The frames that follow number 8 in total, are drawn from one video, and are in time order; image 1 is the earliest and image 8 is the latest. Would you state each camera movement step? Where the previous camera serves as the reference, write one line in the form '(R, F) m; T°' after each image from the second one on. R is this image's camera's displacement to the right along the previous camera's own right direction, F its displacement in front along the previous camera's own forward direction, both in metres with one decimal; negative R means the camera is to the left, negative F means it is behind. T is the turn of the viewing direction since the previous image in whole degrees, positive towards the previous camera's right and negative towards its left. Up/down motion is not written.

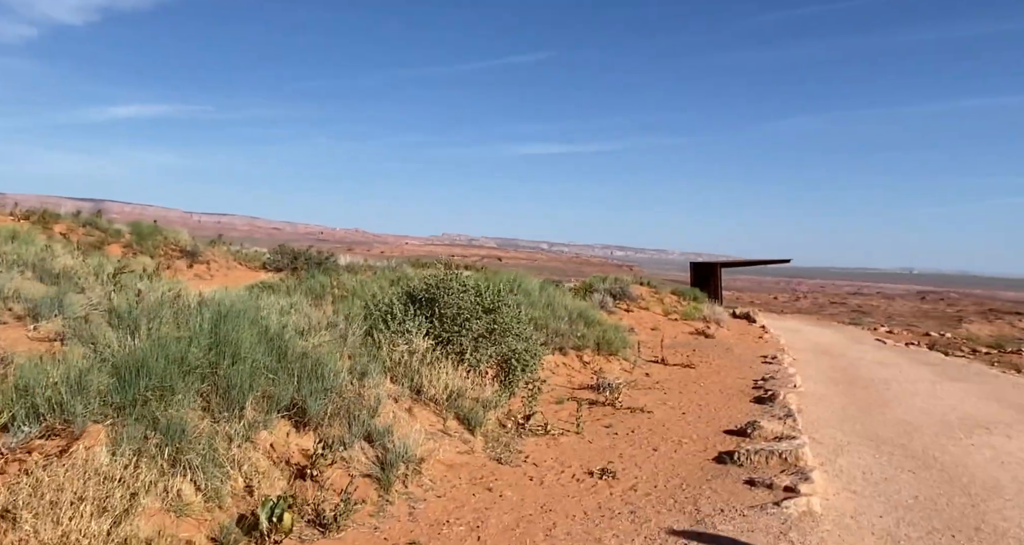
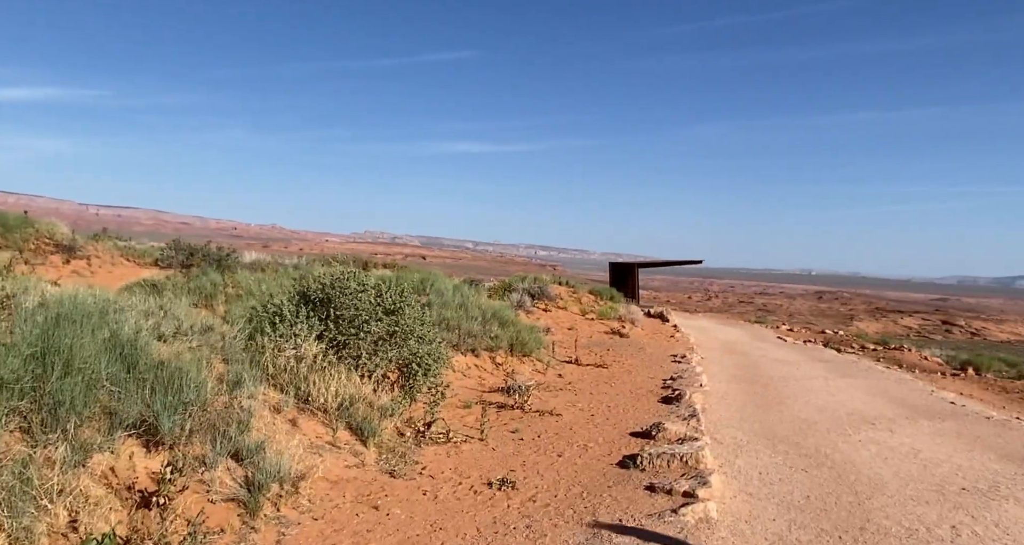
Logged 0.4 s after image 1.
(+0.2, +0.3) m; +6°
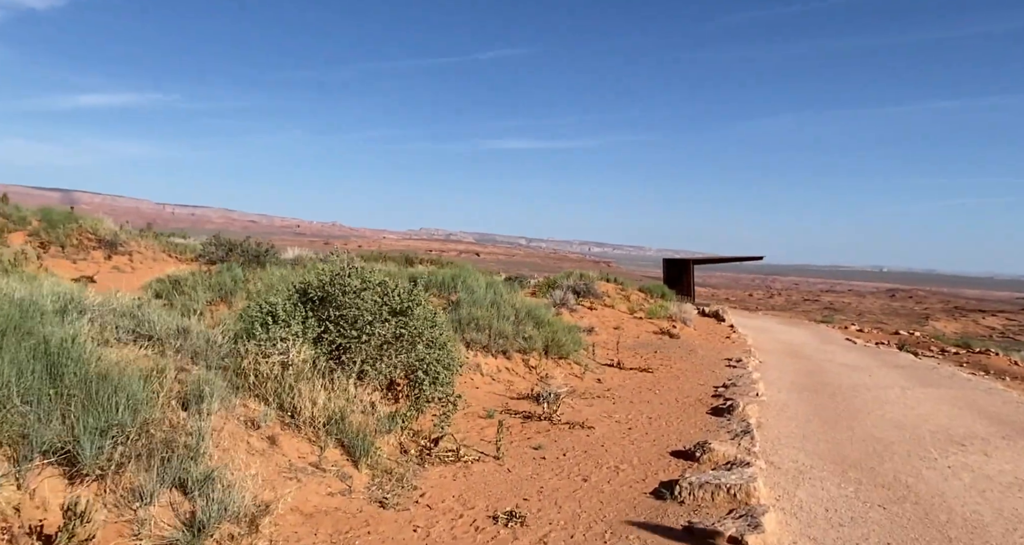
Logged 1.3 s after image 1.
(+0.3, +0.8) m; -4°
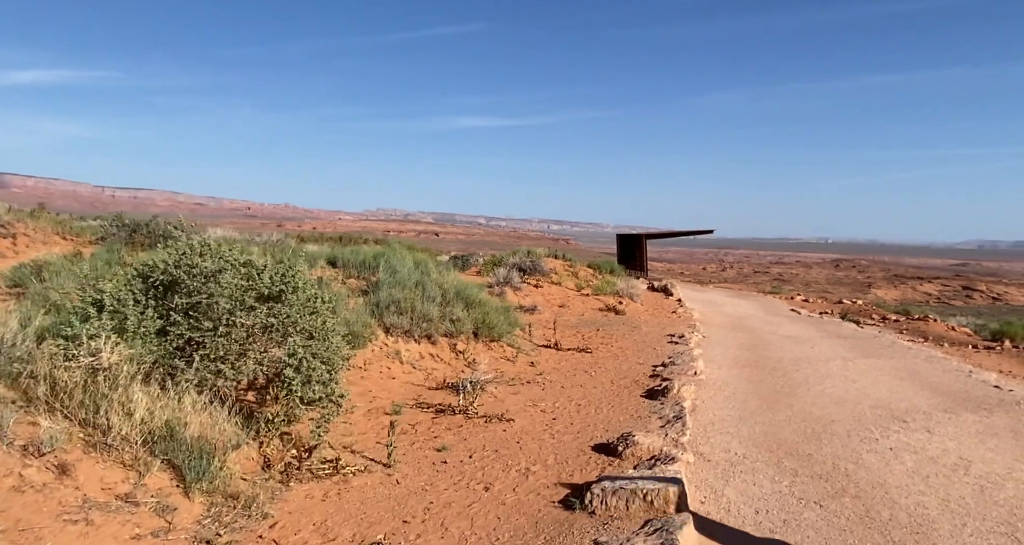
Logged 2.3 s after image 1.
(+0.5, +0.8) m; +3°
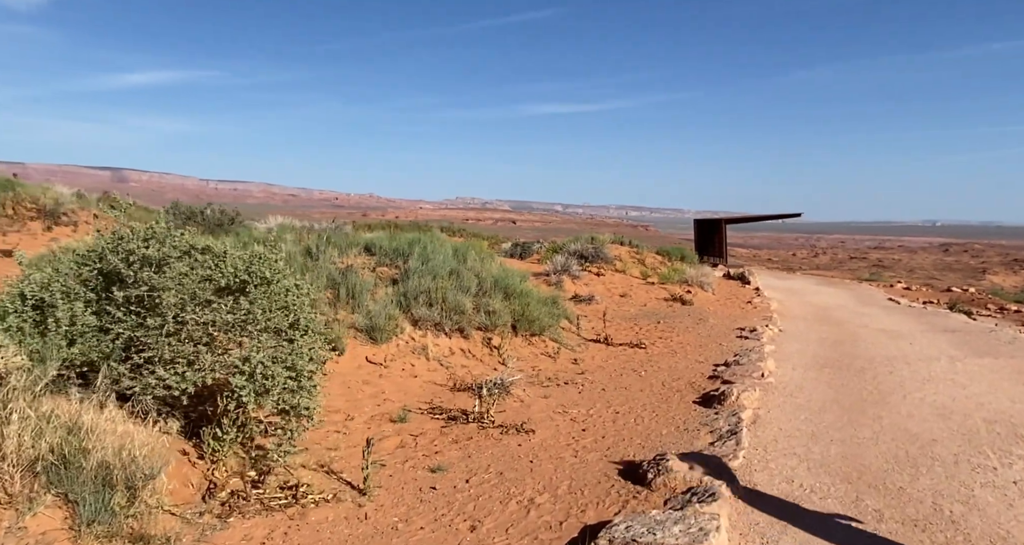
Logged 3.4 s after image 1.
(+0.4, +1.0) m; -6°
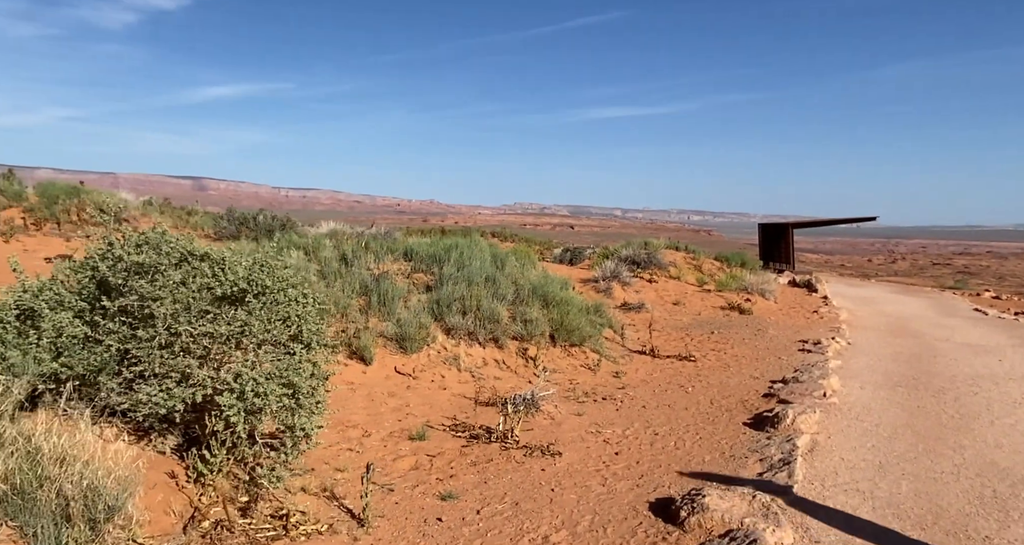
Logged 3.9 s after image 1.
(+0.2, +0.4) m; -5°
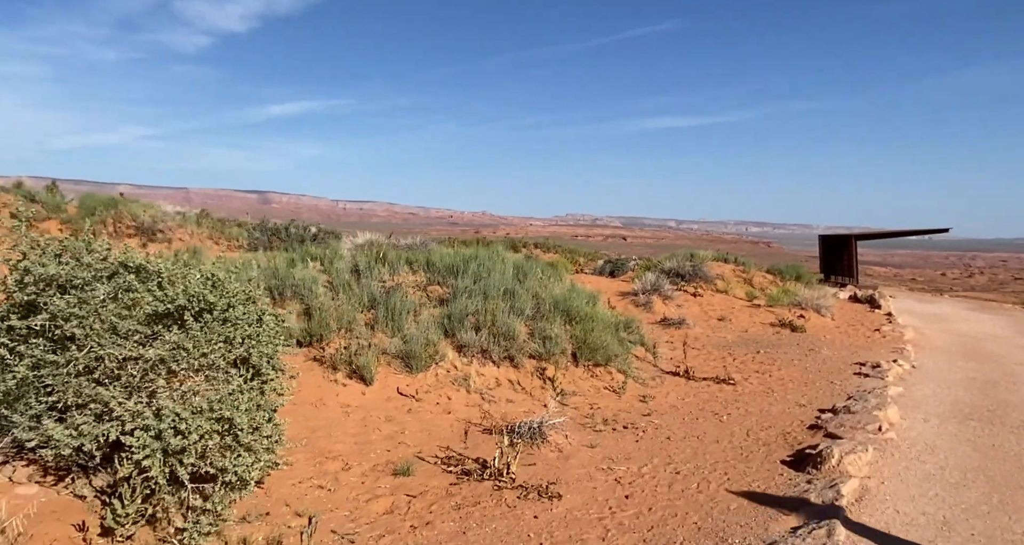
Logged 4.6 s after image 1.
(+0.4, +0.6) m; -4°
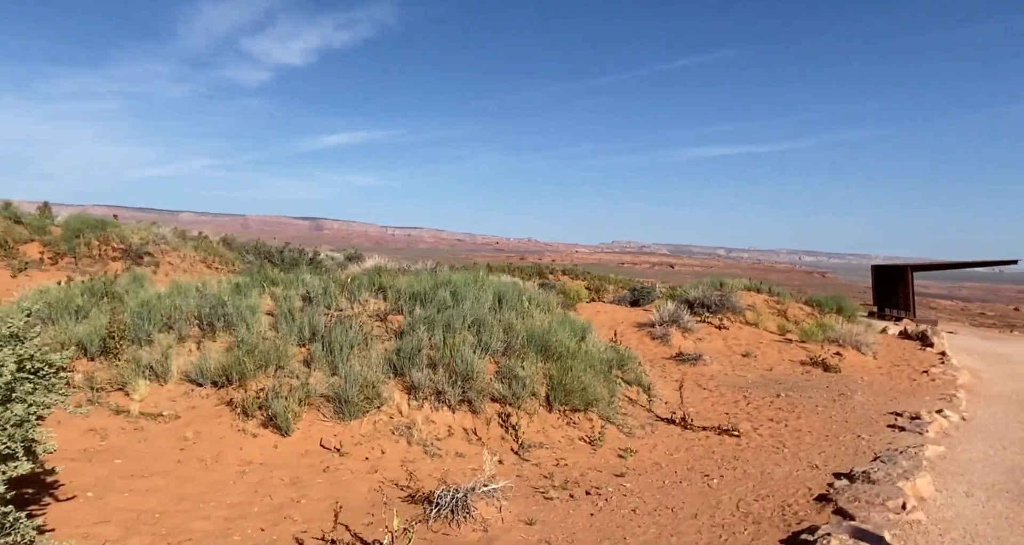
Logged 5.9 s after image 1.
(+0.8, +1.0) m; -4°
